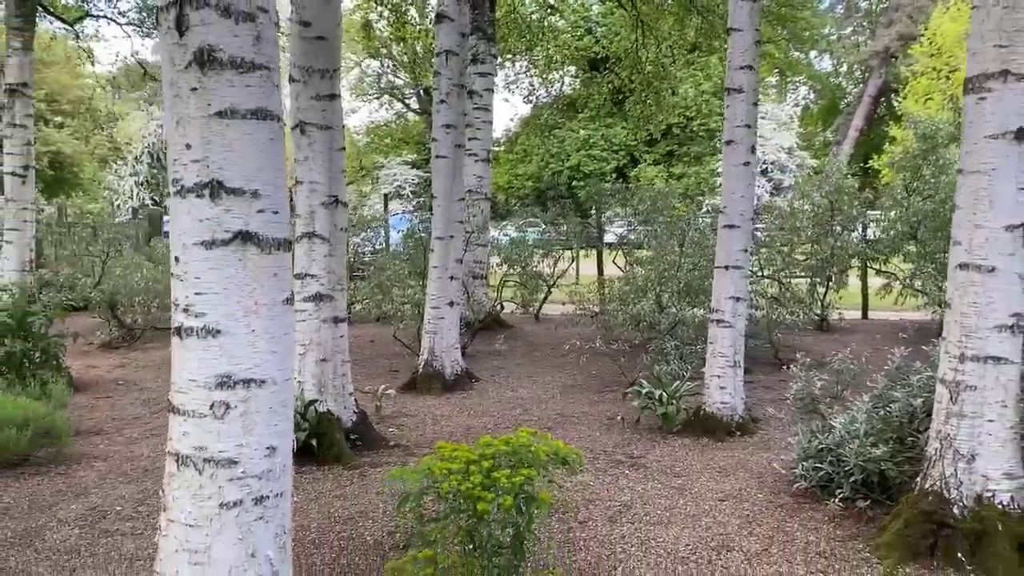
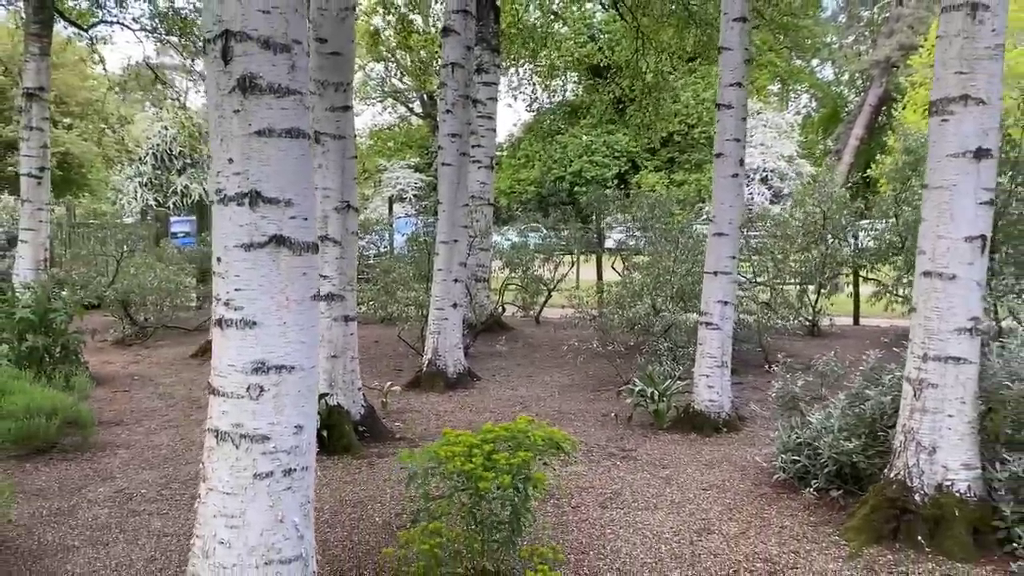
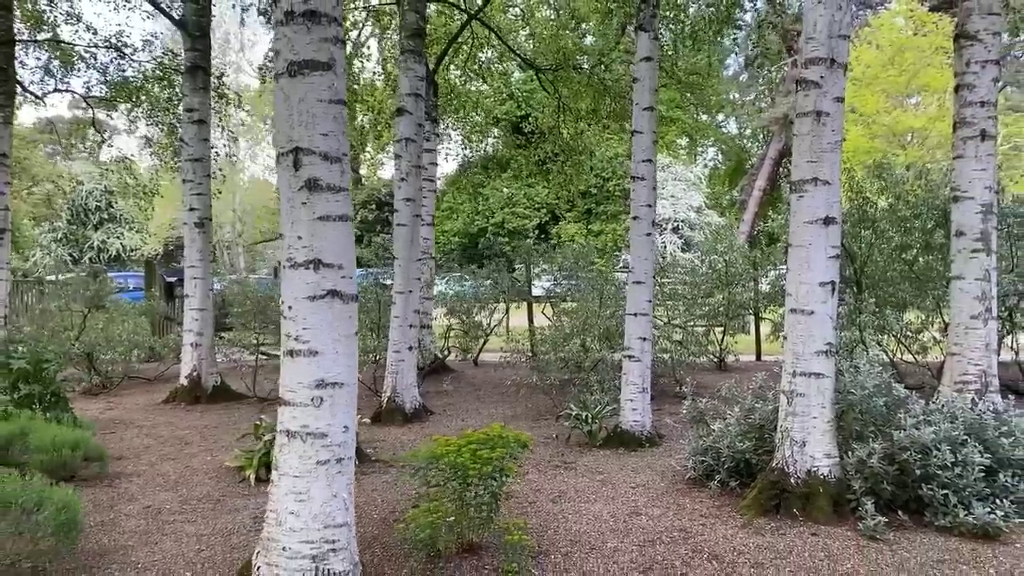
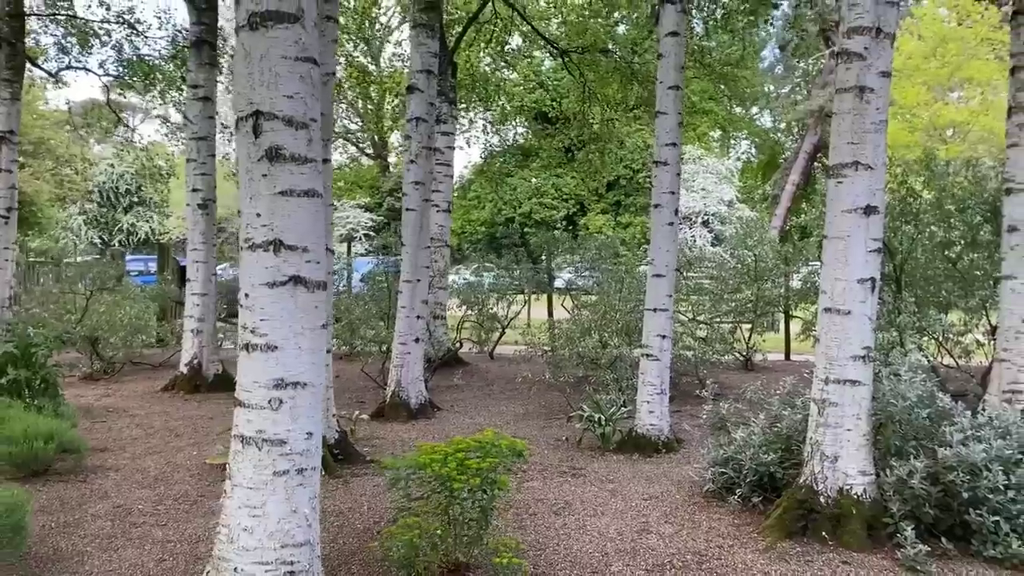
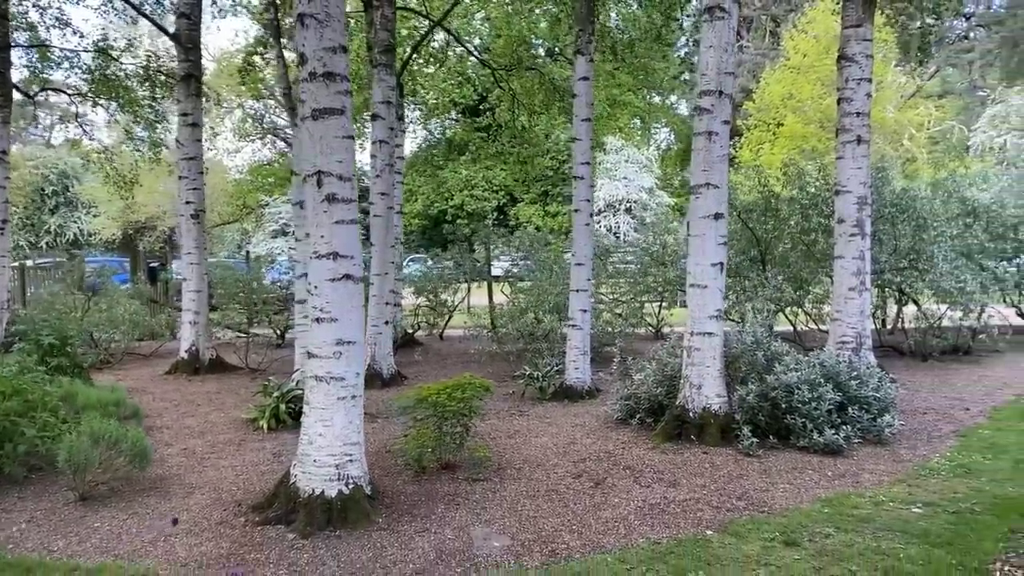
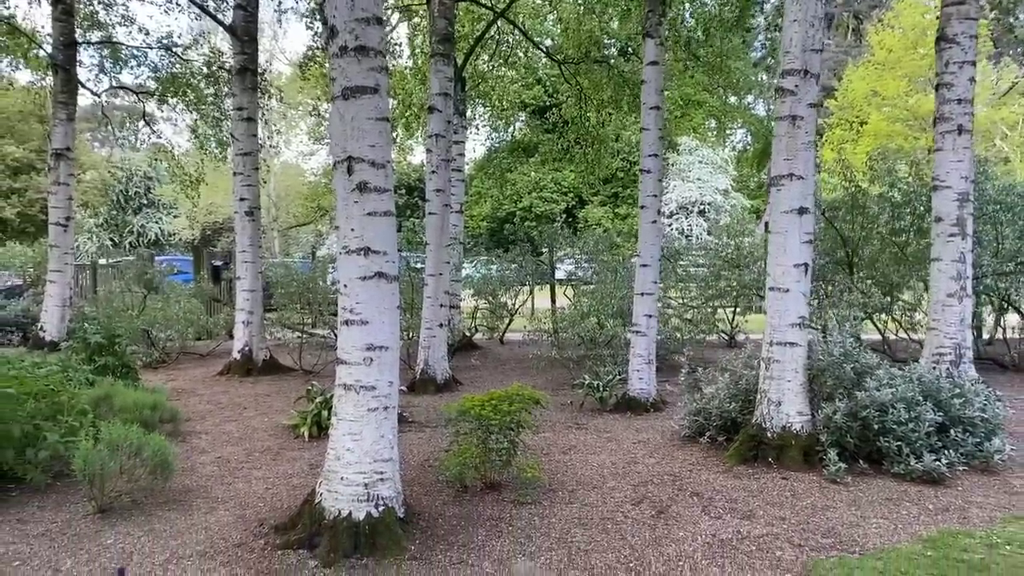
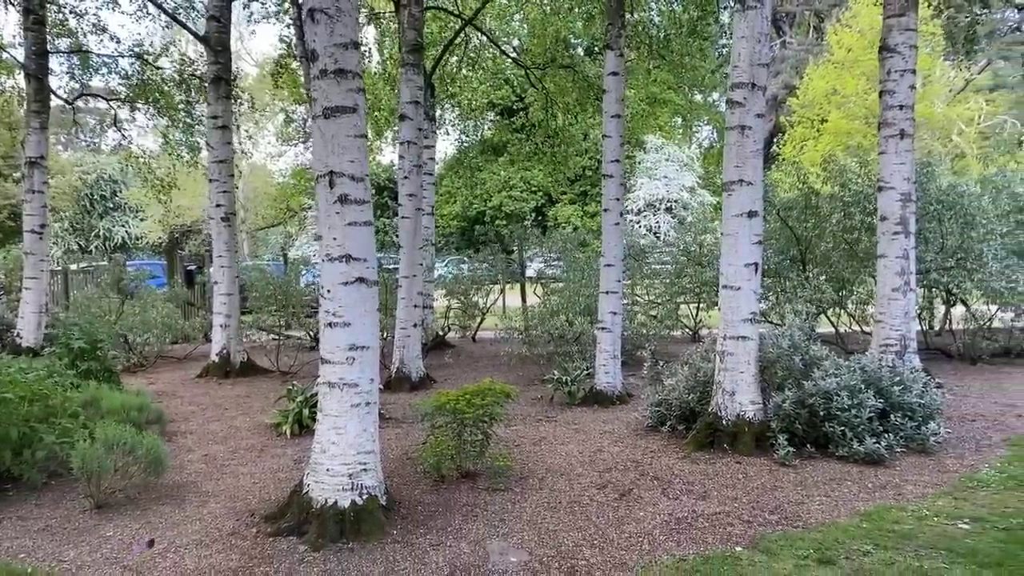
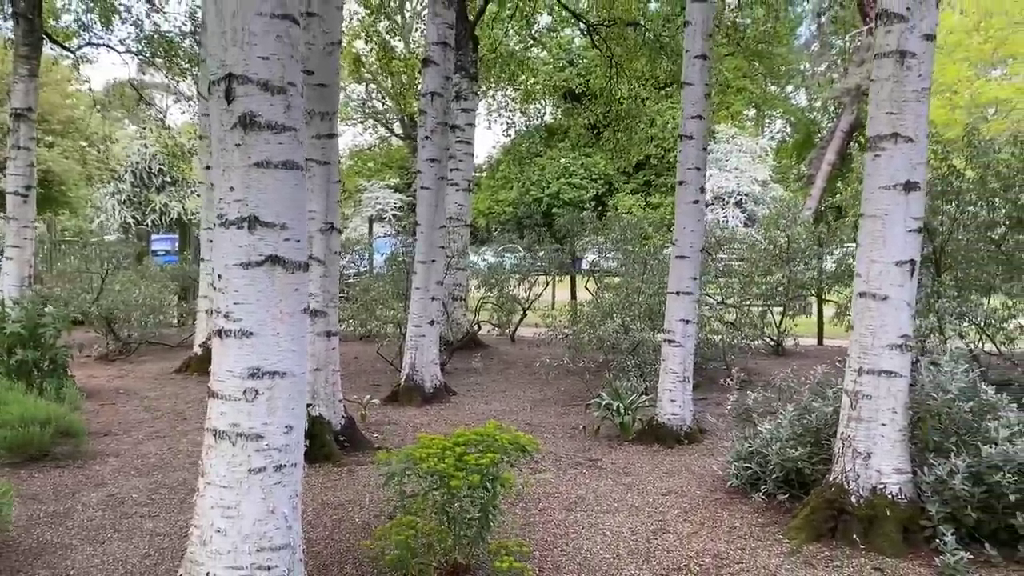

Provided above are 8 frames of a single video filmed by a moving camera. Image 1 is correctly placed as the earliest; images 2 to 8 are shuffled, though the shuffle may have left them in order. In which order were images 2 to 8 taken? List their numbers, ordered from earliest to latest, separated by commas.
2, 8, 4, 3, 6, 7, 5
